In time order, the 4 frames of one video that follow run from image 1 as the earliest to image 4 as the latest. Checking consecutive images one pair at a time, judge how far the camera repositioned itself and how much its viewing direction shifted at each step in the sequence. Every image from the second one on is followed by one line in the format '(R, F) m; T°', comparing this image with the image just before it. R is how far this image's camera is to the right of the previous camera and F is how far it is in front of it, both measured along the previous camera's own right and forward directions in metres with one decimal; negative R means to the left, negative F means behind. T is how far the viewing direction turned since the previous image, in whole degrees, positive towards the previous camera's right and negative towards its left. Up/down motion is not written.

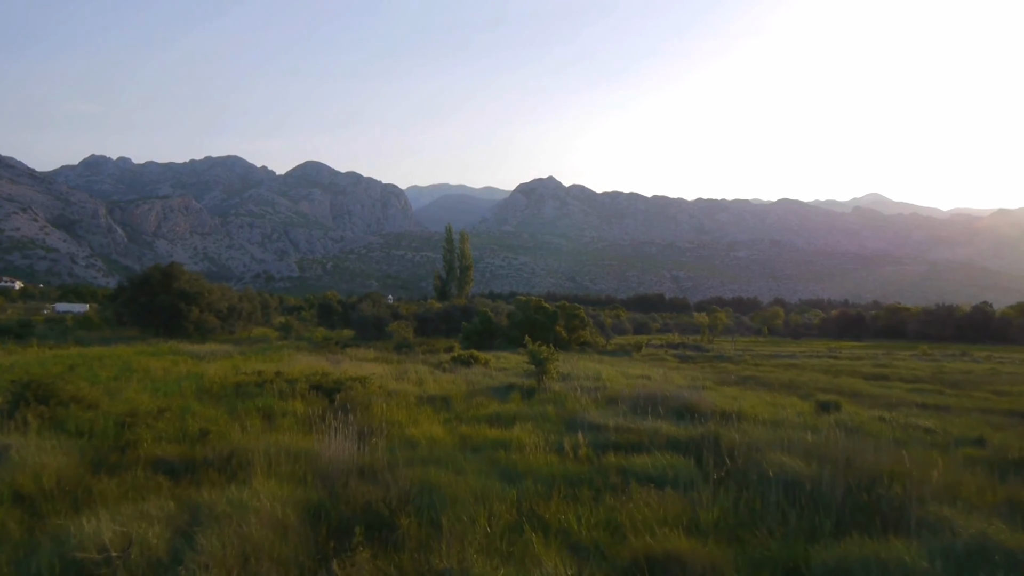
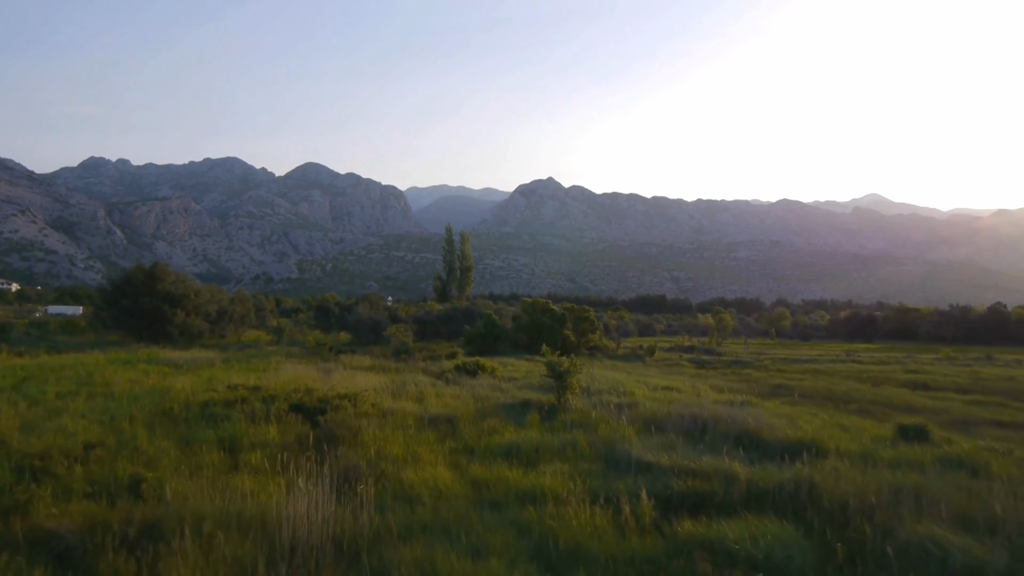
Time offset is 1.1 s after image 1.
(-0.2, +1.7) m; 0°
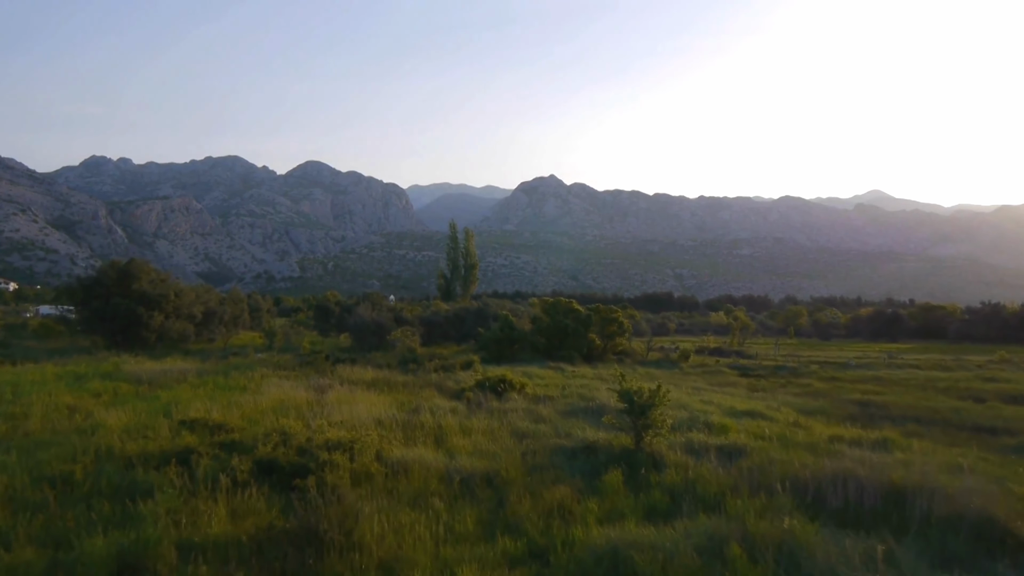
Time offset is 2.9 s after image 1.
(-0.4, +3.0) m; 0°
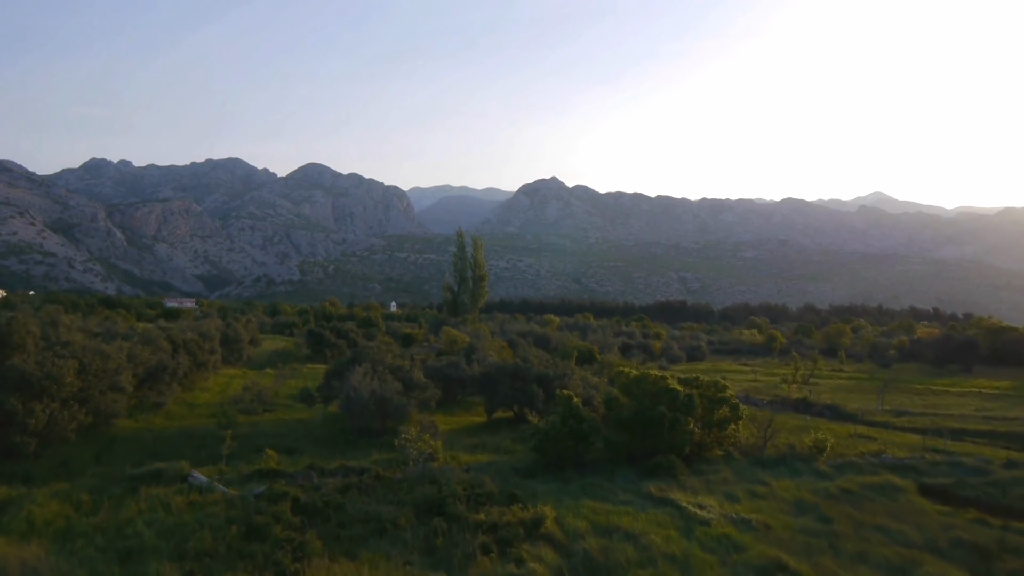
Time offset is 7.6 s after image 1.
(-1.1, +8.0) m; 0°
